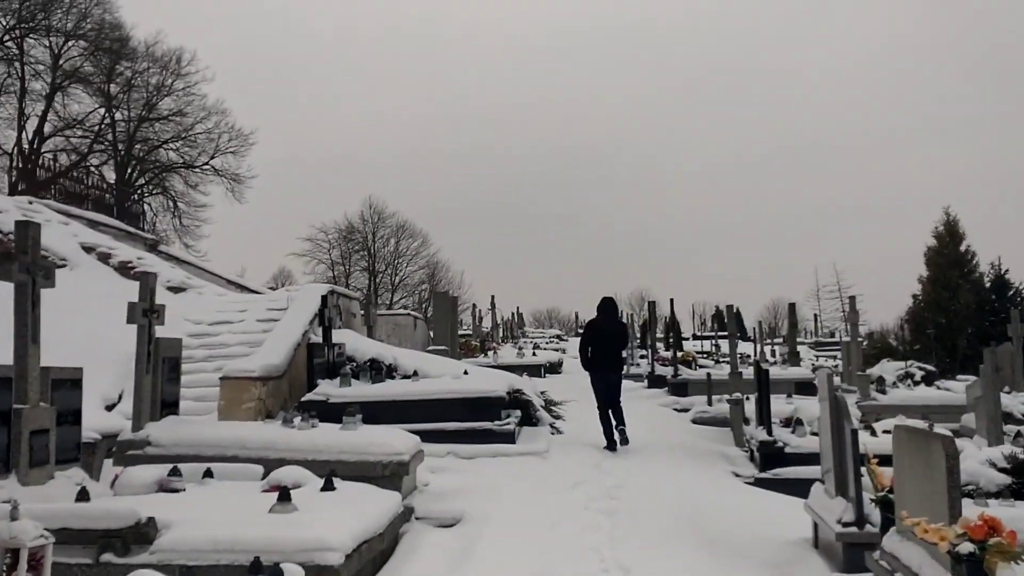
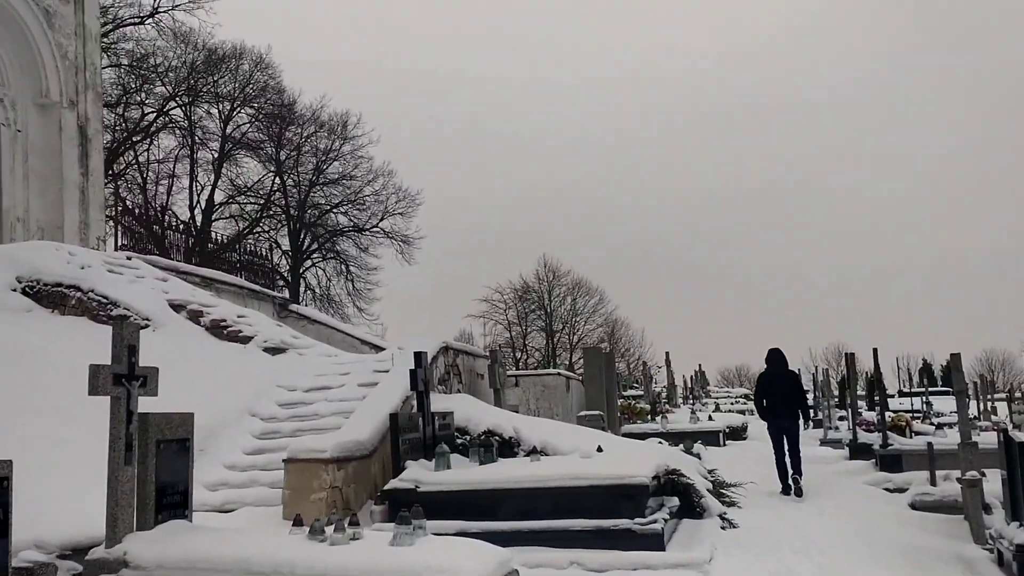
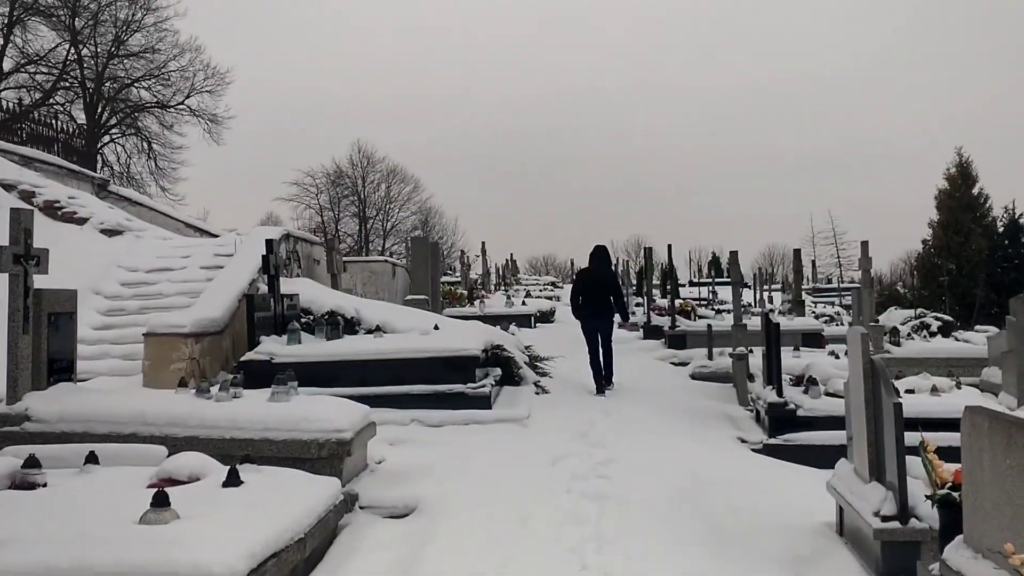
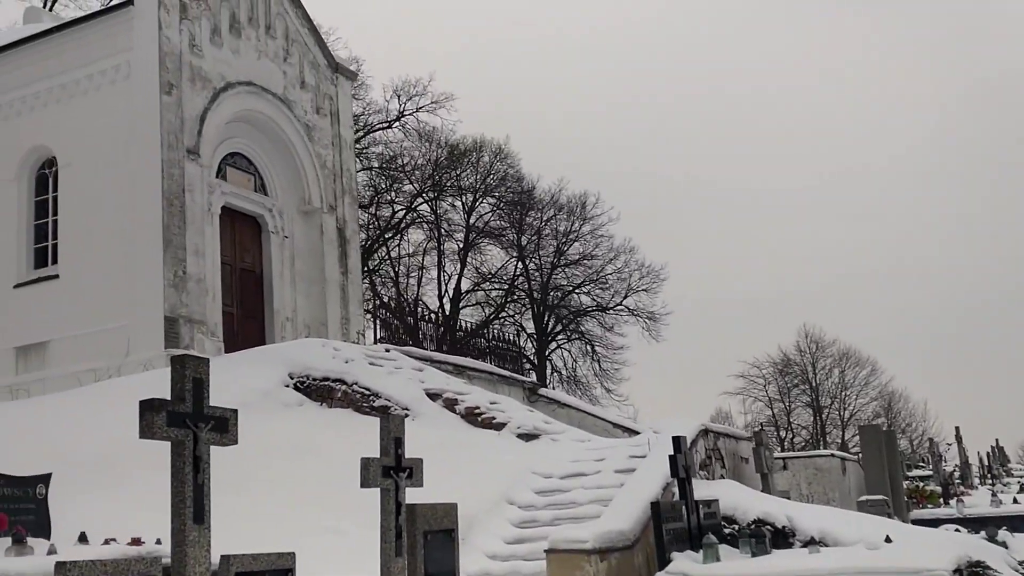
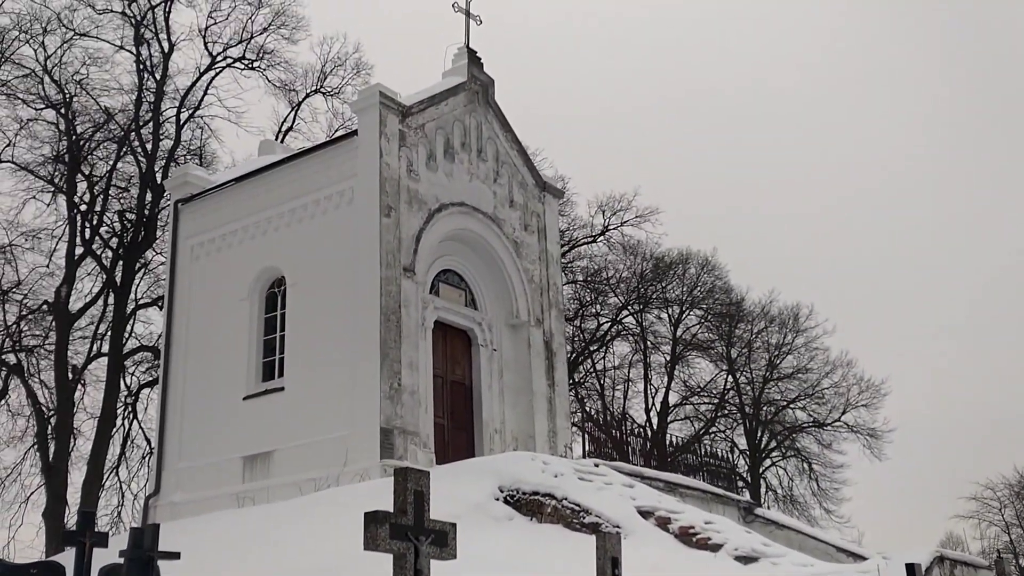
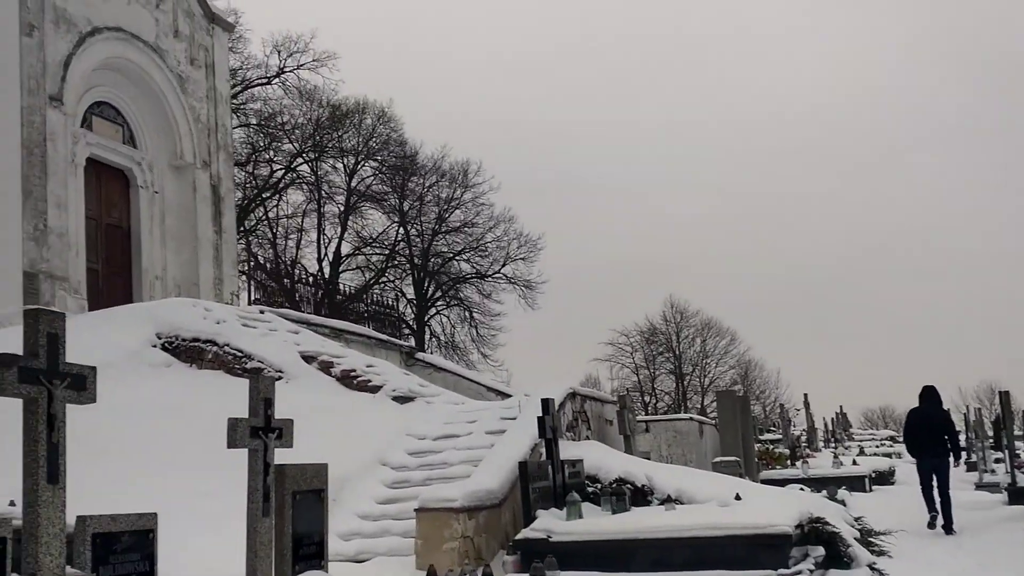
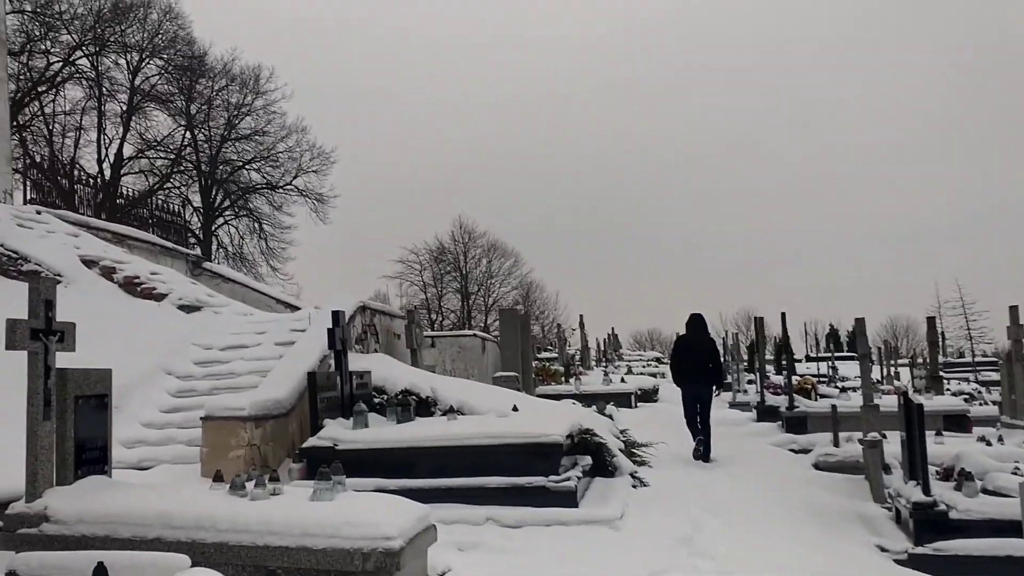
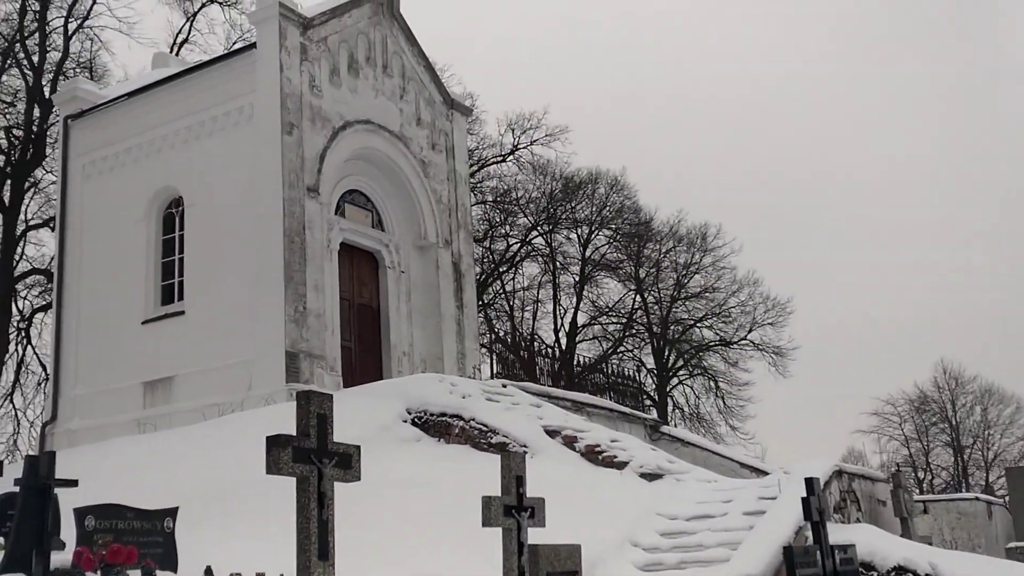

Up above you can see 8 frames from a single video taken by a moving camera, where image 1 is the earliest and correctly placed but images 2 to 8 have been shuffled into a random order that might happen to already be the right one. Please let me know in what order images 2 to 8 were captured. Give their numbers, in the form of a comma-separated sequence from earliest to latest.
3, 7, 2, 6, 4, 8, 5
